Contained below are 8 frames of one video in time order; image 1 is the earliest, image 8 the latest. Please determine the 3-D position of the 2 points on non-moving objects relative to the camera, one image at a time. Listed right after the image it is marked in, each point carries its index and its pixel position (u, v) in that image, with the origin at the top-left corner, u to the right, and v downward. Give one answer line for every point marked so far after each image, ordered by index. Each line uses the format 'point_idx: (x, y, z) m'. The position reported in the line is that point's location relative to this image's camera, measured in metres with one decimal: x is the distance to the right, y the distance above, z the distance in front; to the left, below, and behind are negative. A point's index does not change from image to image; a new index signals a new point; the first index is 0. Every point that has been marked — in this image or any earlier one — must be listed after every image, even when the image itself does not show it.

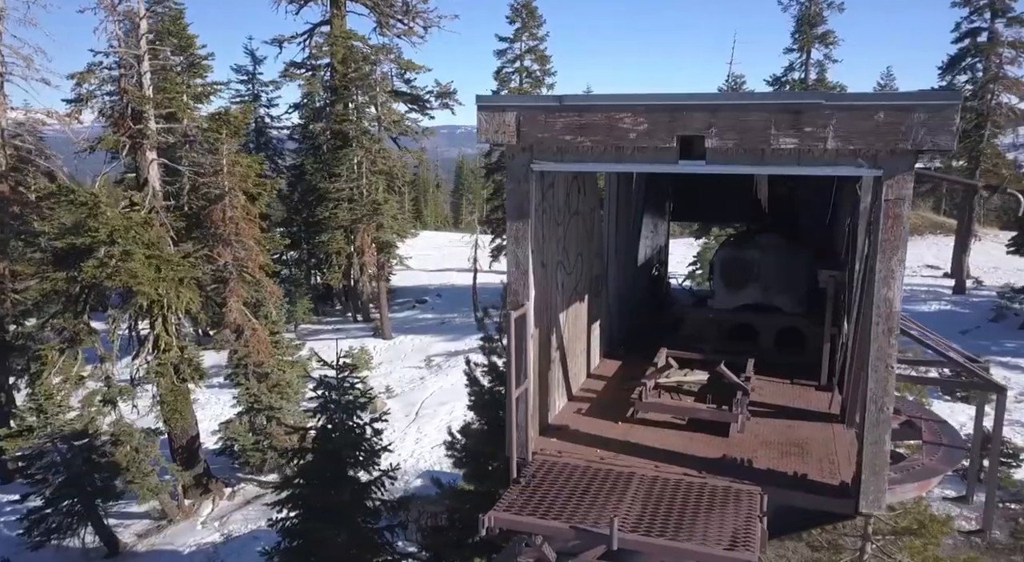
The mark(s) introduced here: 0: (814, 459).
0: (+1.6, -0.9, +3.8) m
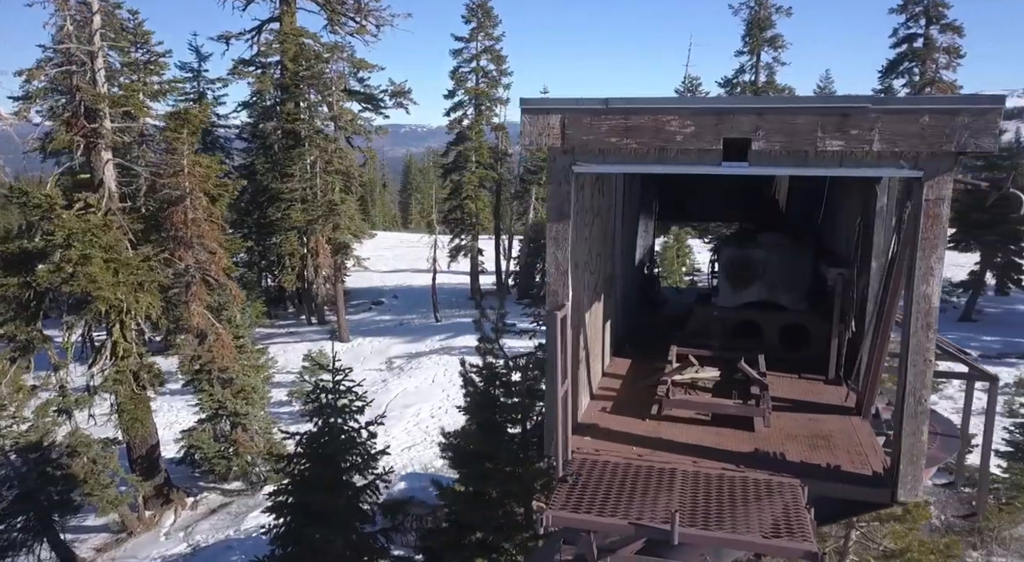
0: (+1.8, -0.9, +3.9) m
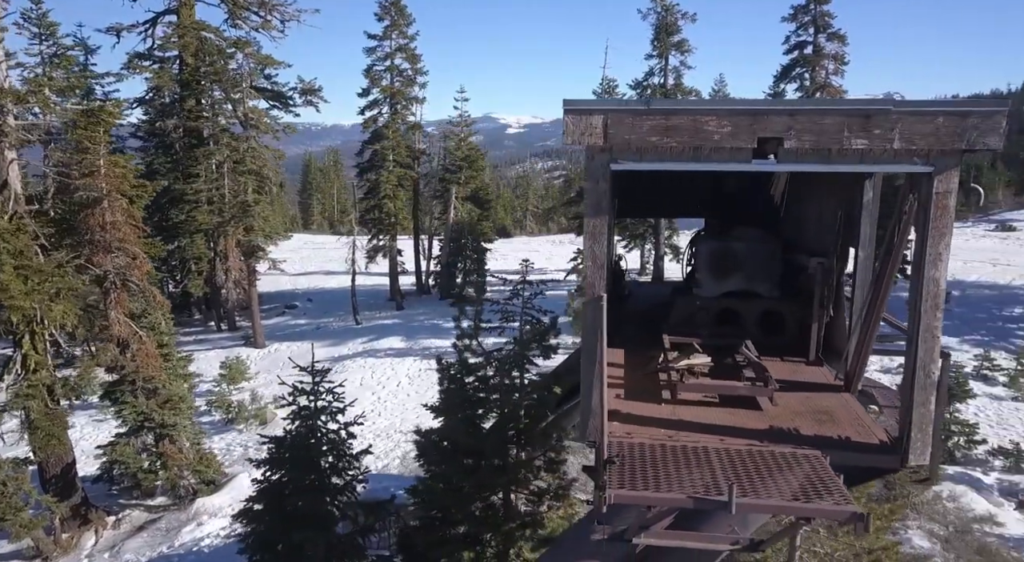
0: (+2.0, -0.8, +4.3) m
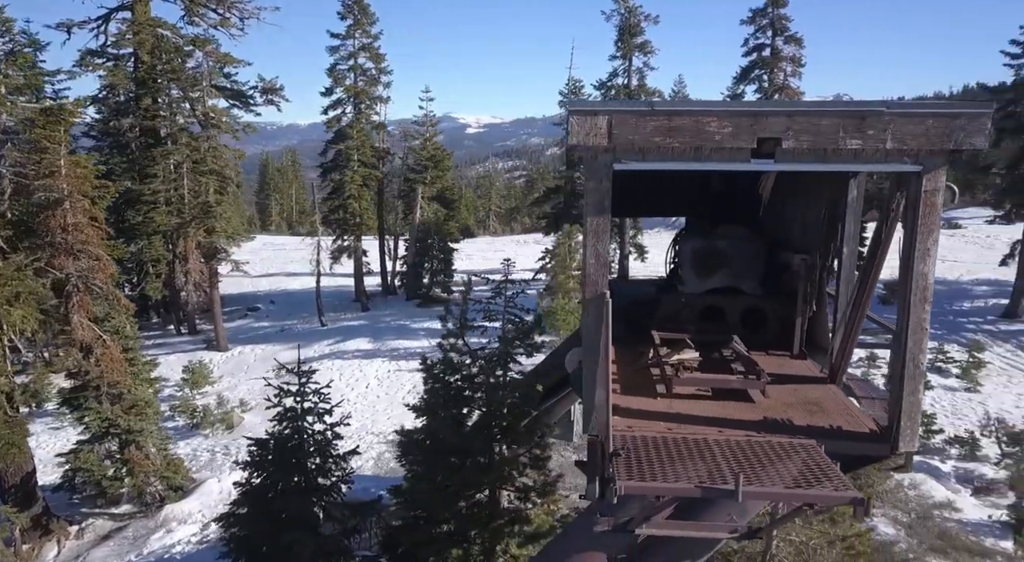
0: (+2.0, -0.8, +4.5) m
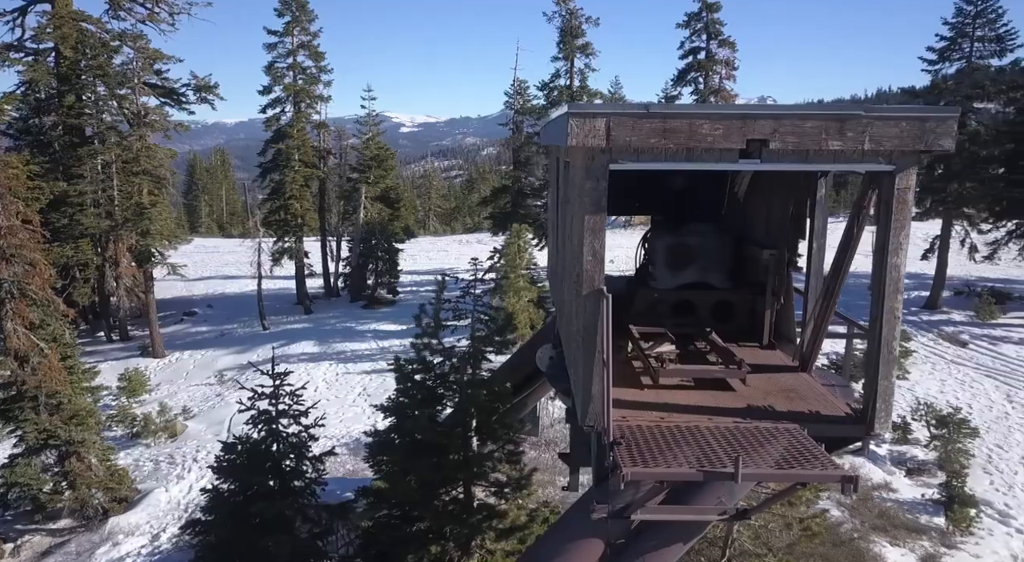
0: (+1.9, -0.7, +4.8) m
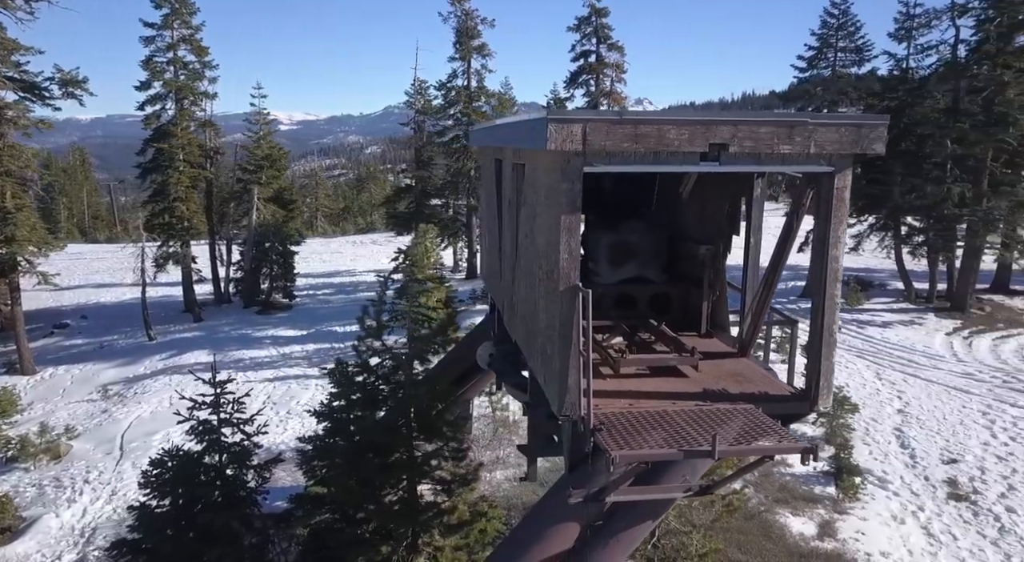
0: (+1.7, -0.7, +5.2) m
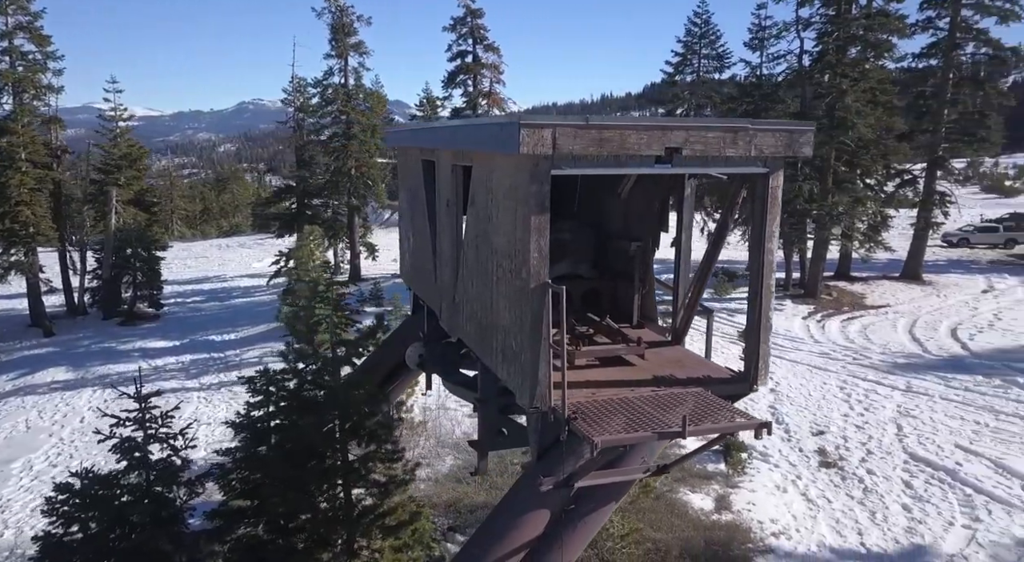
0: (+1.4, -0.6, +5.6) m
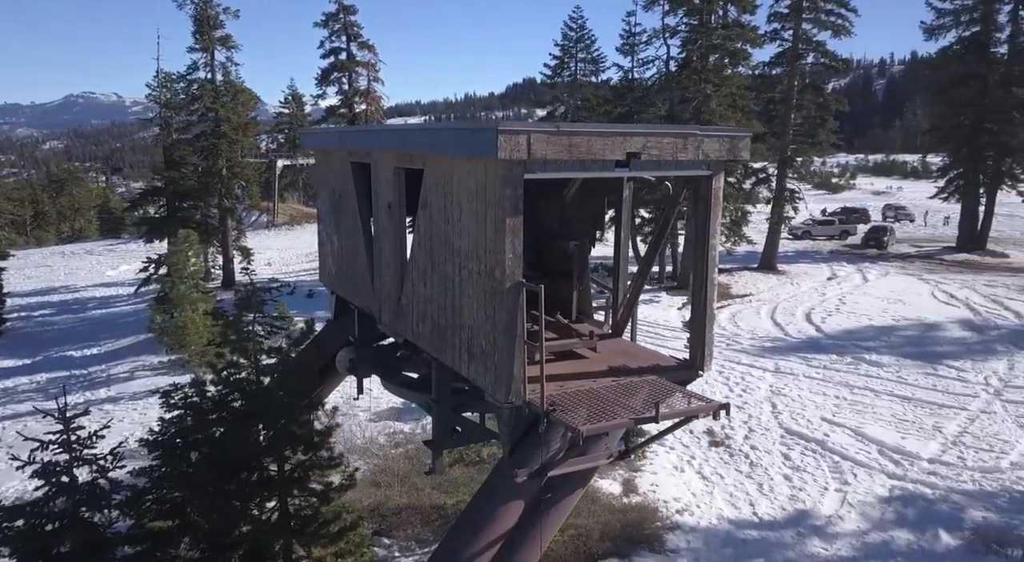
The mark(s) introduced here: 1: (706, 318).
0: (+1.0, -0.6, +6.0) m
1: (+1.5, -0.3, +5.6) m
